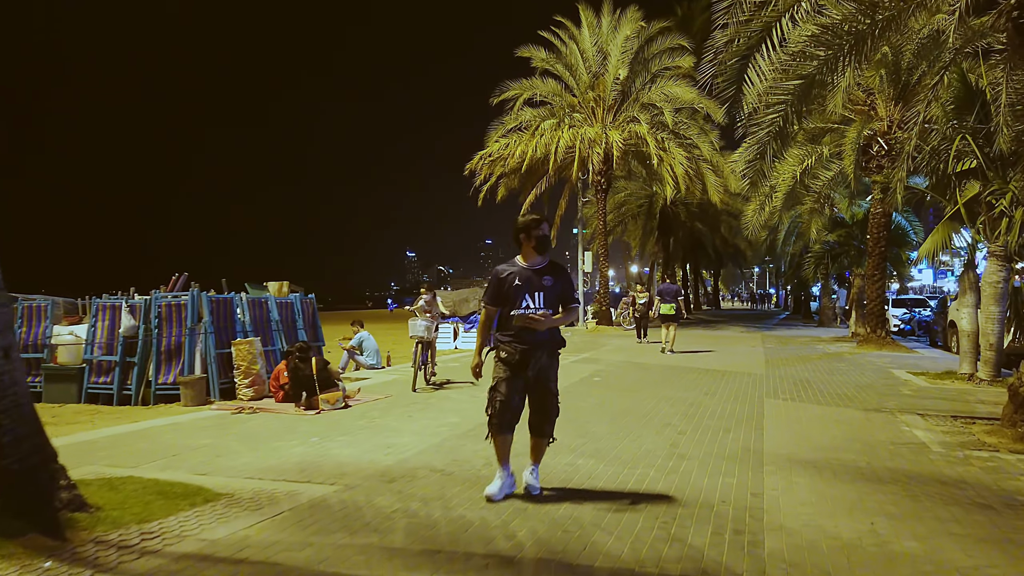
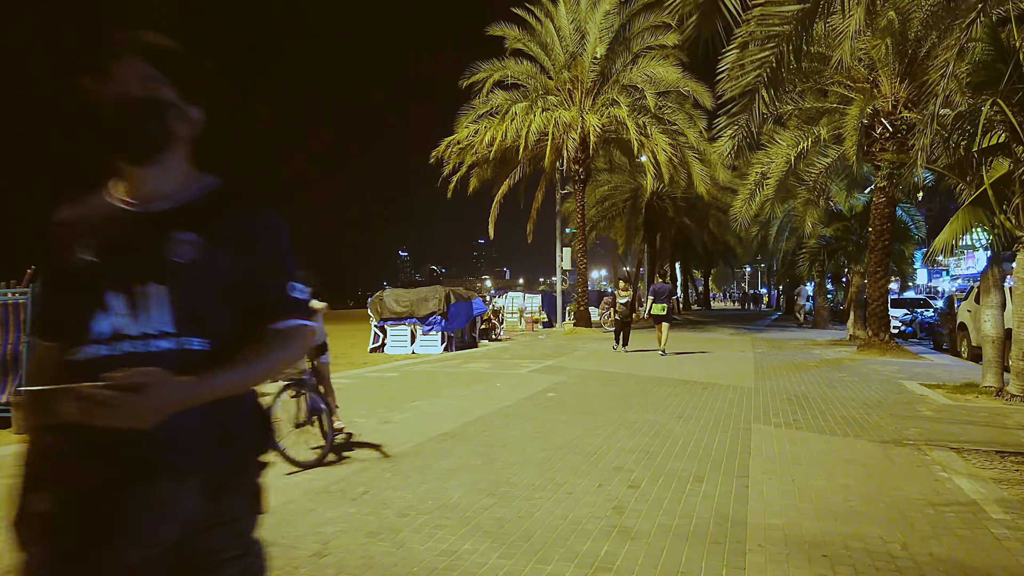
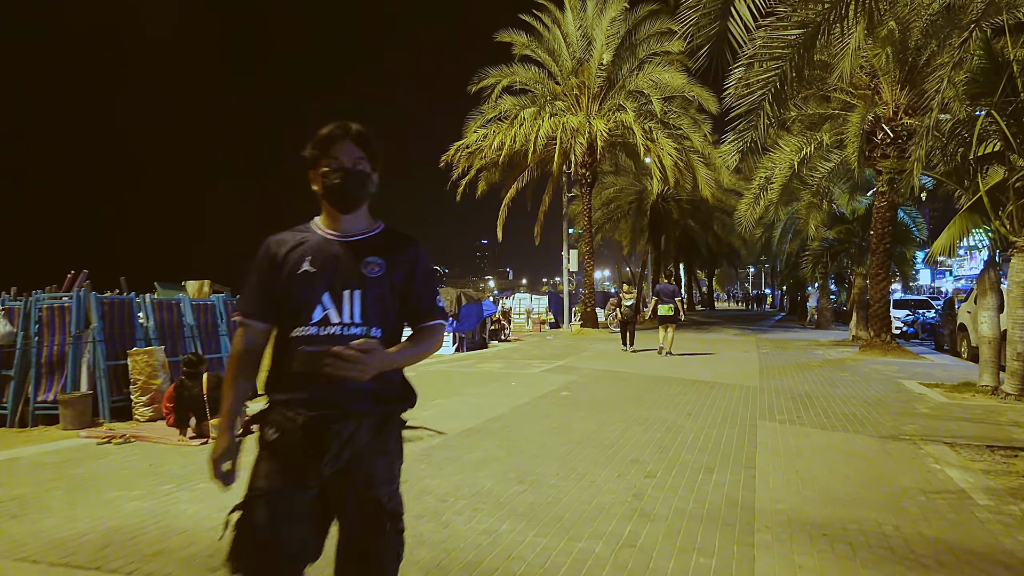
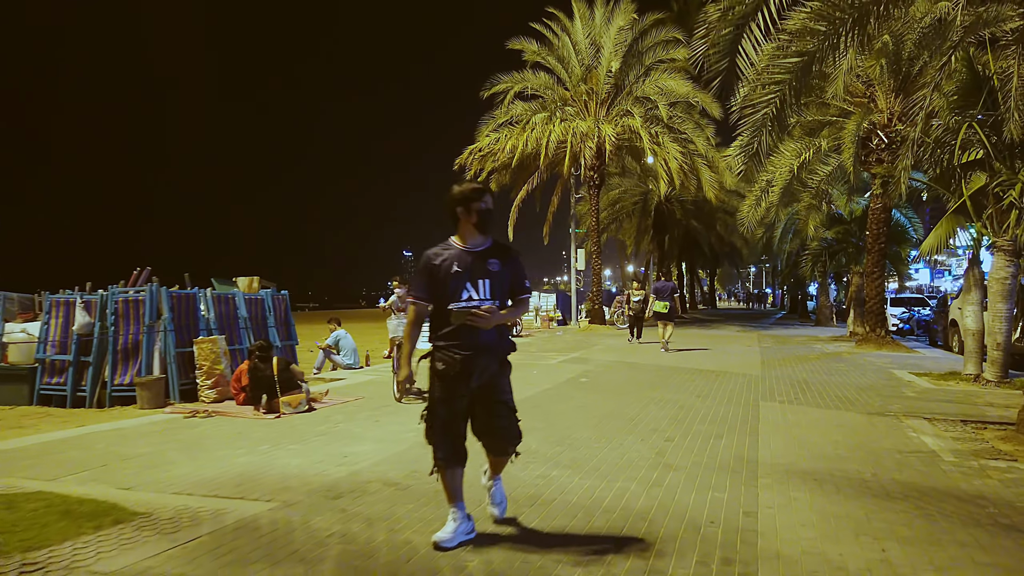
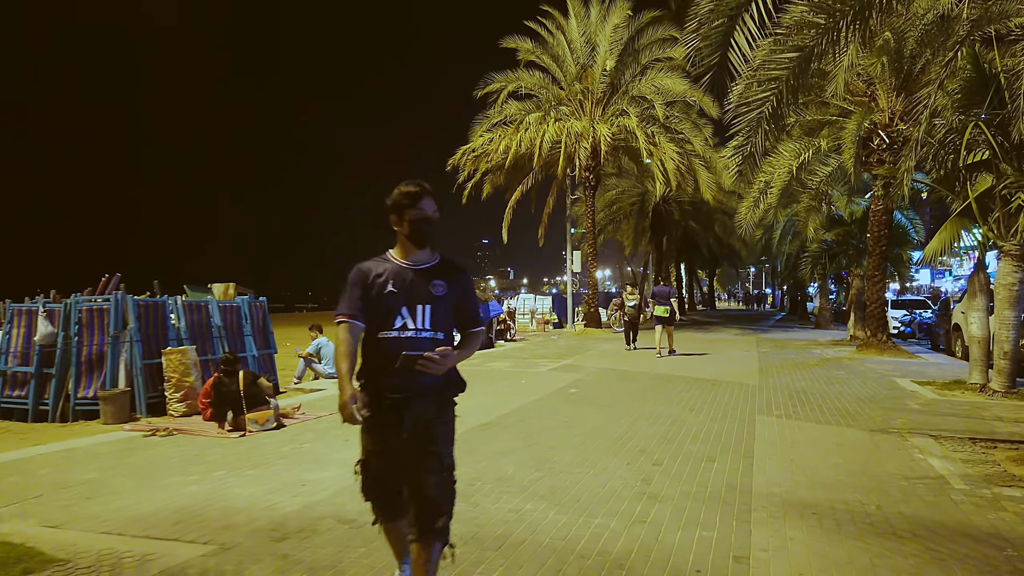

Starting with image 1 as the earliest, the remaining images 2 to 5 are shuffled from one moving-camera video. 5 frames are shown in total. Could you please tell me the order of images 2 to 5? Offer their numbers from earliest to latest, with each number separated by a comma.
4, 5, 3, 2
